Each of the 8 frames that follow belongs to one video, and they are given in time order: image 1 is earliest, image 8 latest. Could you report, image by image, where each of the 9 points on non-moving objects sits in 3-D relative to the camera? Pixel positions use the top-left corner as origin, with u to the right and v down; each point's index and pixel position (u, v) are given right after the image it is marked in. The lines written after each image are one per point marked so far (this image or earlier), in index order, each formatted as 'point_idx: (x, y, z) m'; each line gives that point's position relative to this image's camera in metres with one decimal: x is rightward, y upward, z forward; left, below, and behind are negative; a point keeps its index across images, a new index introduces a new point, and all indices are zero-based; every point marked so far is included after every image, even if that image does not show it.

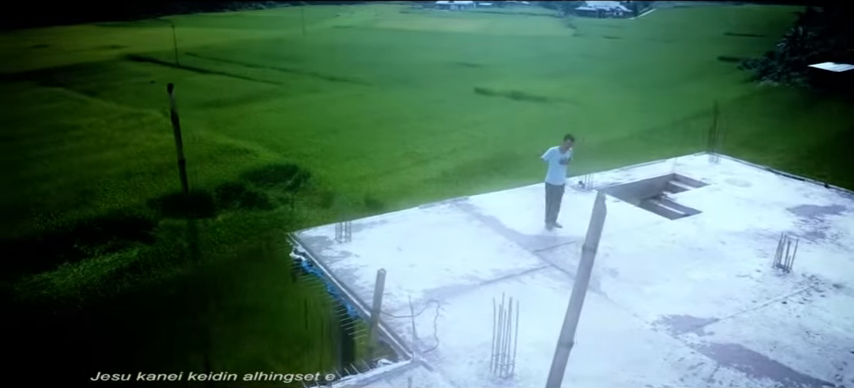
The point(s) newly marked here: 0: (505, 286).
0: (+0.7, -0.8, +5.6) m
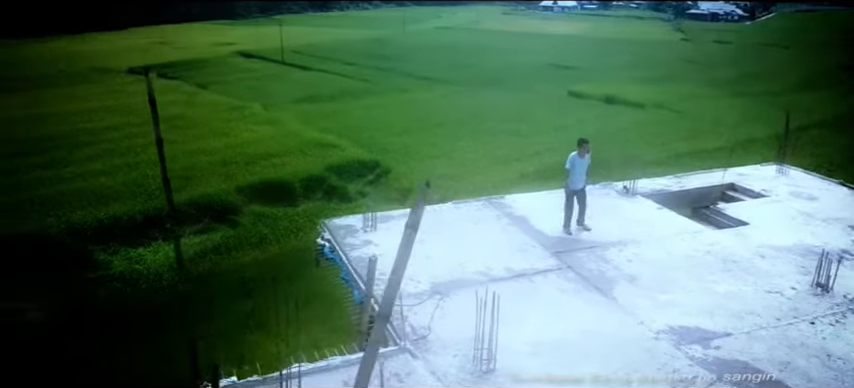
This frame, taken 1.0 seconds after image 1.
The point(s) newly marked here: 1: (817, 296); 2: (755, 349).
0: (+0.7, -0.8, +5.6) m
1: (+3.3, -0.9, +5.5) m
2: (+2.4, -1.1, +4.7) m
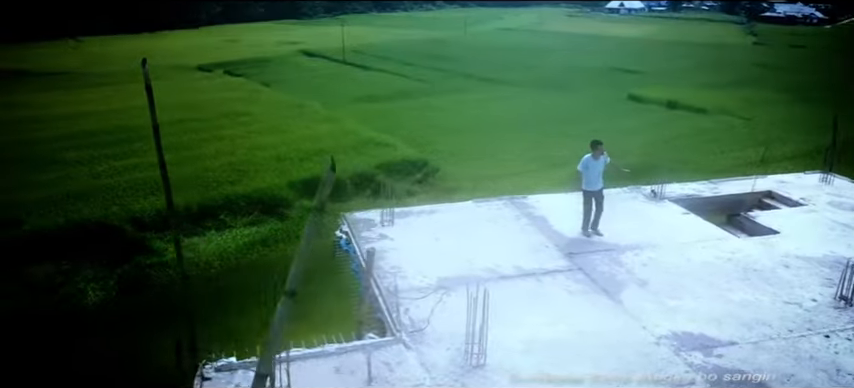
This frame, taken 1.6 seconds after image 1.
0: (+0.8, -0.8, +5.6) m
1: (+3.4, -0.9, +5.3) m
2: (+2.4, -1.2, +4.6) m
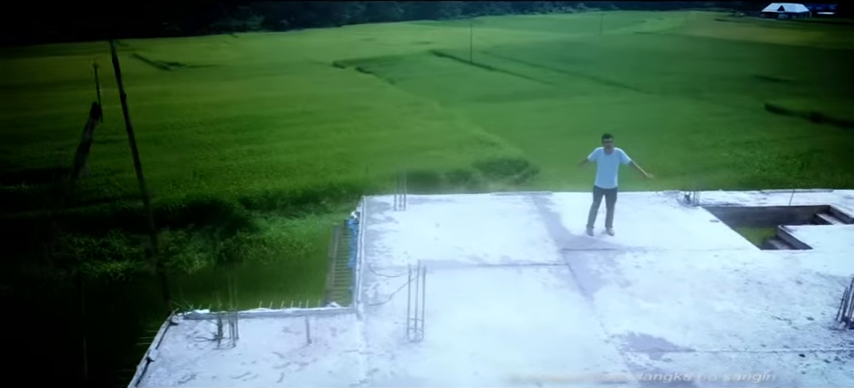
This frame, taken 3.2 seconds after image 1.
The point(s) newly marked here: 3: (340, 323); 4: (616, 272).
0: (+0.6, -0.7, +5.7) m
1: (+3.1, -1.0, +4.8) m
2: (+1.9, -1.2, +4.4) m
3: (-0.6, -1.0, +4.8) m
4: (+1.7, -0.7, +5.7) m
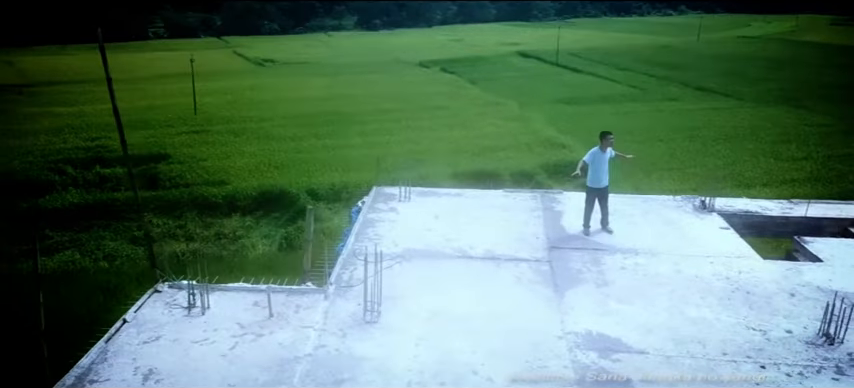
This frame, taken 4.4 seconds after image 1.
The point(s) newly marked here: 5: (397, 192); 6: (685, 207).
0: (+0.4, -0.6, +5.8) m
1: (+2.7, -1.1, +4.6) m
2: (+1.5, -1.2, +4.3) m
3: (-0.9, -0.8, +5.1) m
4: (+1.5, -0.7, +5.6) m
5: (-0.3, 0.0, +7.5) m
6: (+2.9, -0.1, +7.1) m
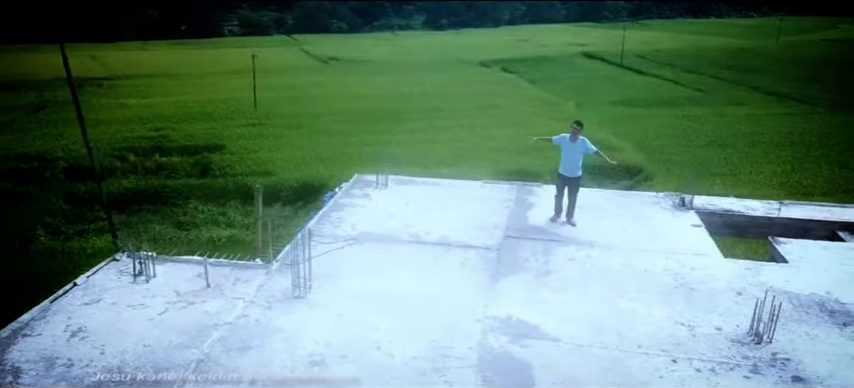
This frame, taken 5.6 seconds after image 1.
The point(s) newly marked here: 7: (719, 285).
0: (0.0, -0.5, +5.8) m
1: (+2.1, -1.0, +4.4) m
2: (+0.9, -1.1, +4.2) m
3: (-1.5, -0.7, +5.3) m
4: (+1.0, -0.6, +5.6) m
5: (-0.6, +0.2, +7.6) m
6: (+2.5, -0.1, +6.9) m
7: (+2.4, -0.7, +5.2) m
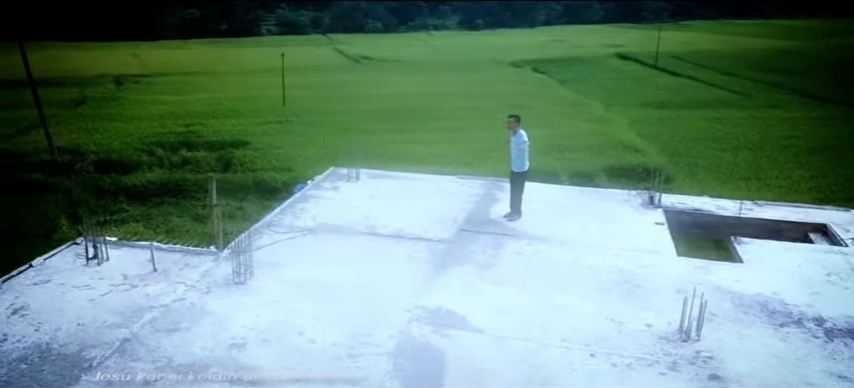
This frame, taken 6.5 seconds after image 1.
0: (-0.5, -0.4, +5.9) m
1: (+1.6, -1.0, +4.3) m
2: (+0.3, -1.0, +4.2) m
3: (-1.9, -0.6, +5.4) m
4: (+0.6, -0.5, +5.6) m
5: (-0.9, +0.2, +7.7) m
6: (+2.2, -0.1, +6.8) m
7: (+1.9, -0.7, +5.1) m
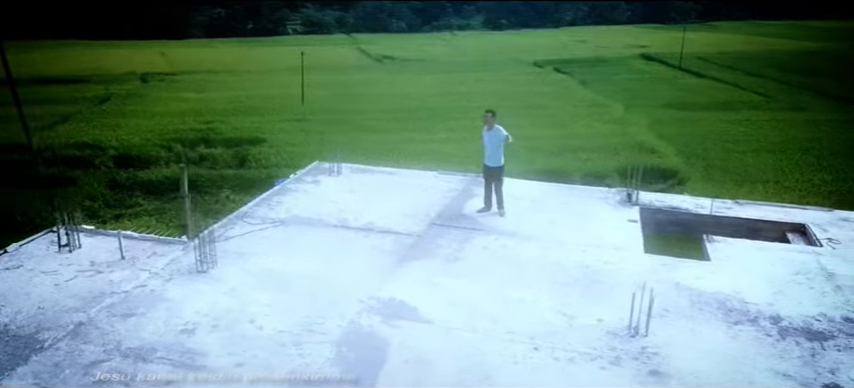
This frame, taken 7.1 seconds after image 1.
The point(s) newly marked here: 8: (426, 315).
0: (-0.7, -0.4, +5.9) m
1: (+1.2, -0.9, +4.3) m
2: (0.0, -1.0, +4.2) m
3: (-2.2, -0.5, +5.5) m
4: (+0.3, -0.5, +5.6) m
5: (-1.1, +0.3, +7.8) m
6: (+1.9, 0.0, +6.8) m
7: (+1.6, -0.7, +5.1) m
8: (0.0, -0.9, +4.5) m
